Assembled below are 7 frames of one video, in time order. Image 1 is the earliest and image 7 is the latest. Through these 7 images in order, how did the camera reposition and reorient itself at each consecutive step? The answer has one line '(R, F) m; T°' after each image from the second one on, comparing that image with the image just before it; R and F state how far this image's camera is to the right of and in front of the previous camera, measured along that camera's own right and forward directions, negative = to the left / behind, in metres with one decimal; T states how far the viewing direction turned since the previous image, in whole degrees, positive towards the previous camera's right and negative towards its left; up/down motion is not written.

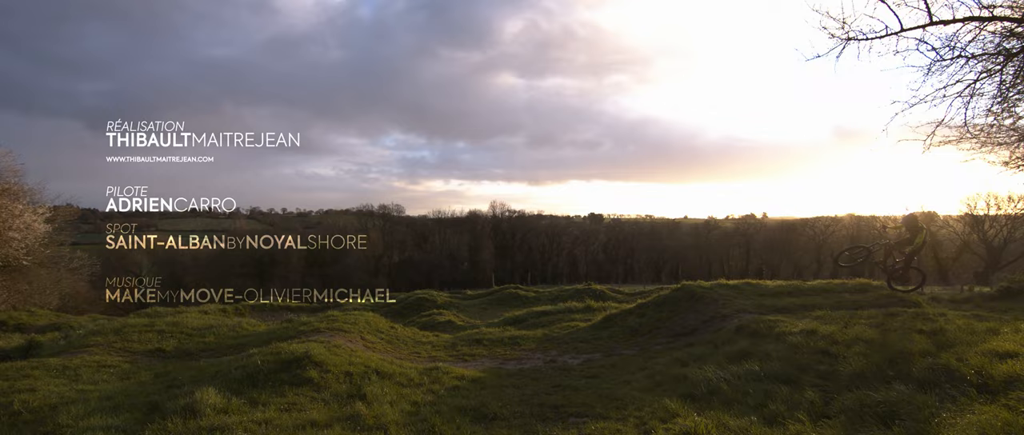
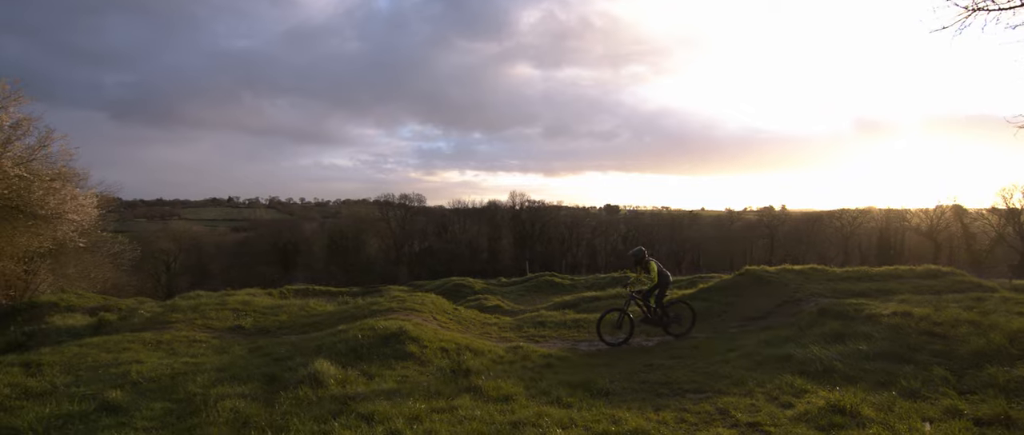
(-1.5, +0.1) m; -1°
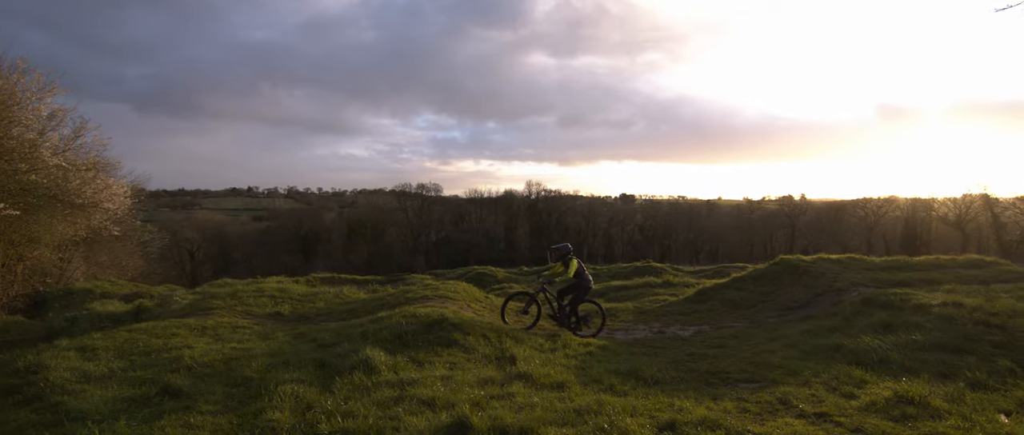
(-0.5, +0.1) m; -2°
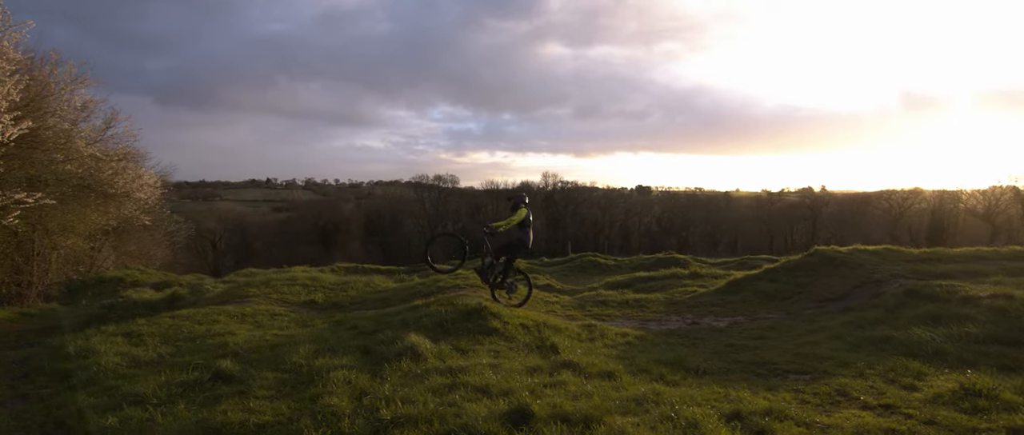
(-0.4, +0.1) m; -2°
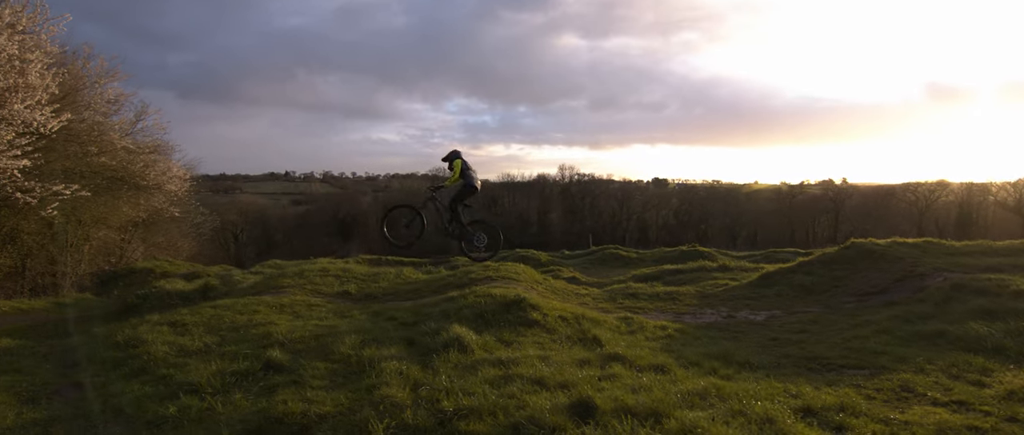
(-0.4, +0.1) m; -2°
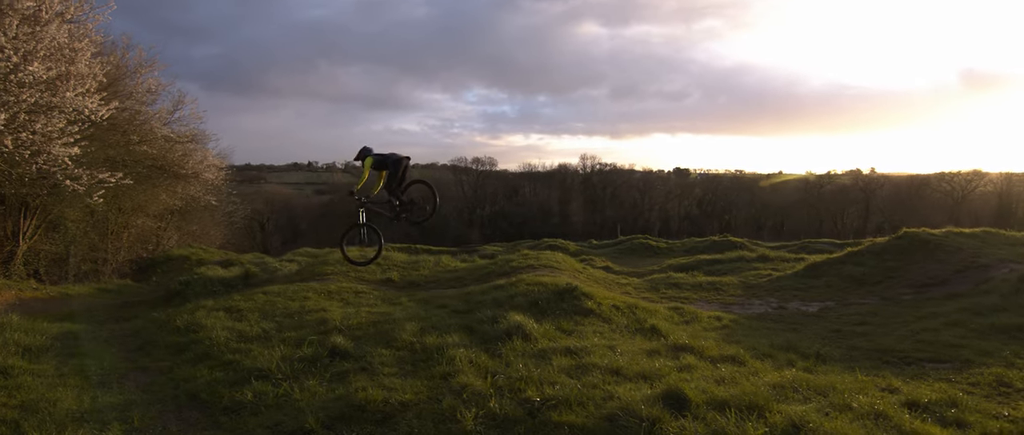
(-0.6, +0.2) m; -2°
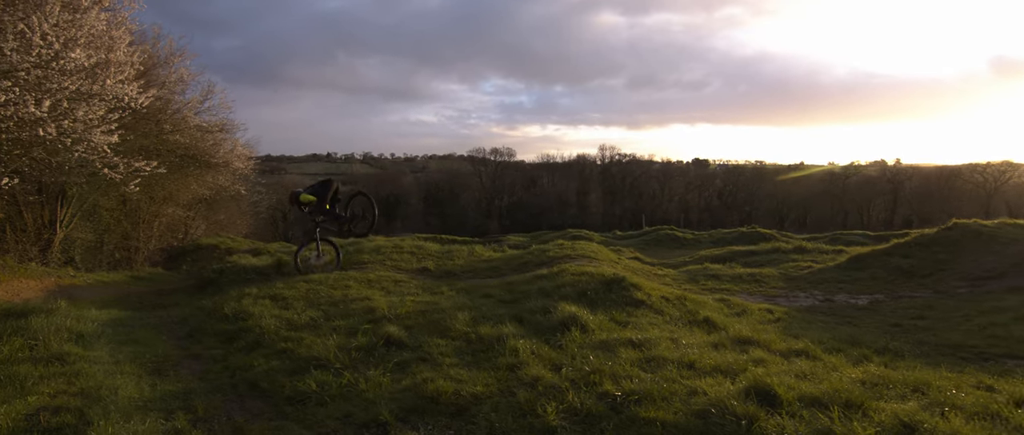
(-0.5, +0.2) m; -2°
